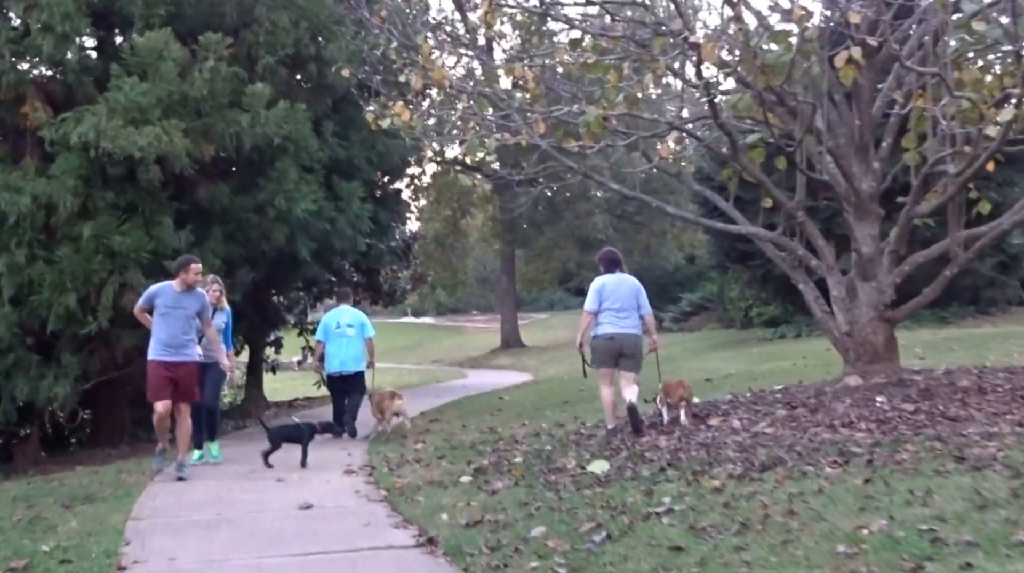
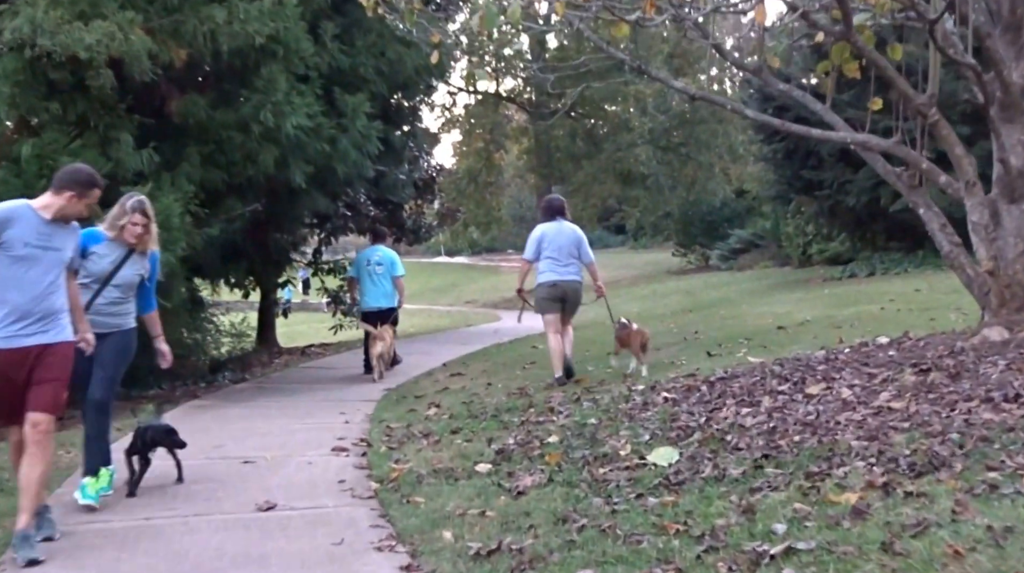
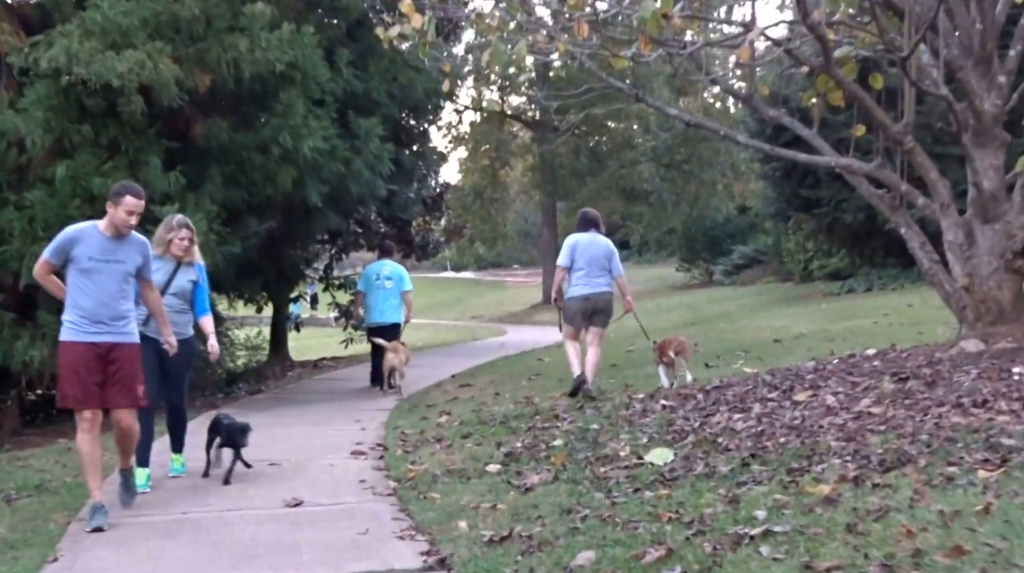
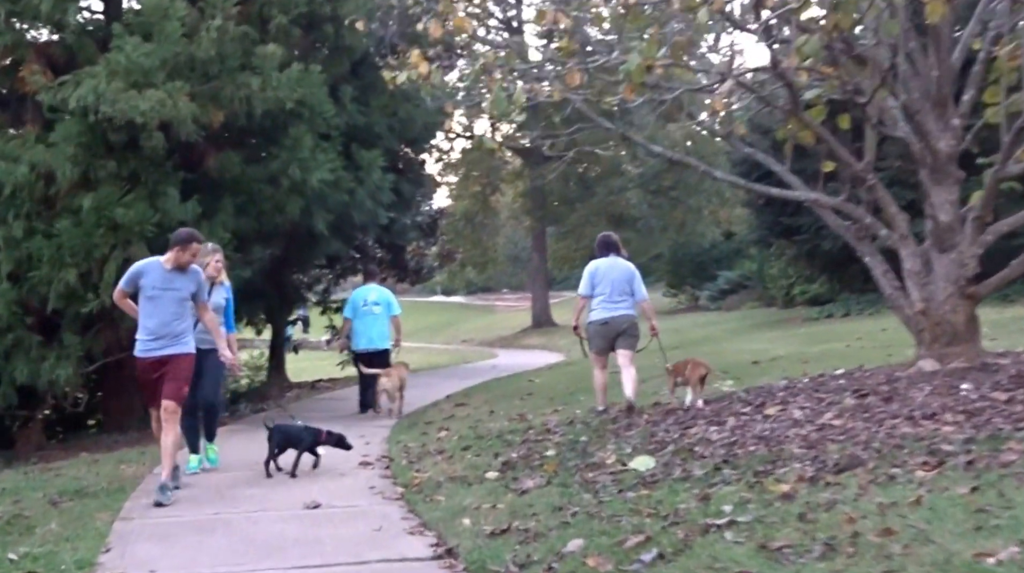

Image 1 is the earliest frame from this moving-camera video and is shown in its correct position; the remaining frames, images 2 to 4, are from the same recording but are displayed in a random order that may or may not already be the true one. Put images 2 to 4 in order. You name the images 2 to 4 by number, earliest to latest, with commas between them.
4, 3, 2
